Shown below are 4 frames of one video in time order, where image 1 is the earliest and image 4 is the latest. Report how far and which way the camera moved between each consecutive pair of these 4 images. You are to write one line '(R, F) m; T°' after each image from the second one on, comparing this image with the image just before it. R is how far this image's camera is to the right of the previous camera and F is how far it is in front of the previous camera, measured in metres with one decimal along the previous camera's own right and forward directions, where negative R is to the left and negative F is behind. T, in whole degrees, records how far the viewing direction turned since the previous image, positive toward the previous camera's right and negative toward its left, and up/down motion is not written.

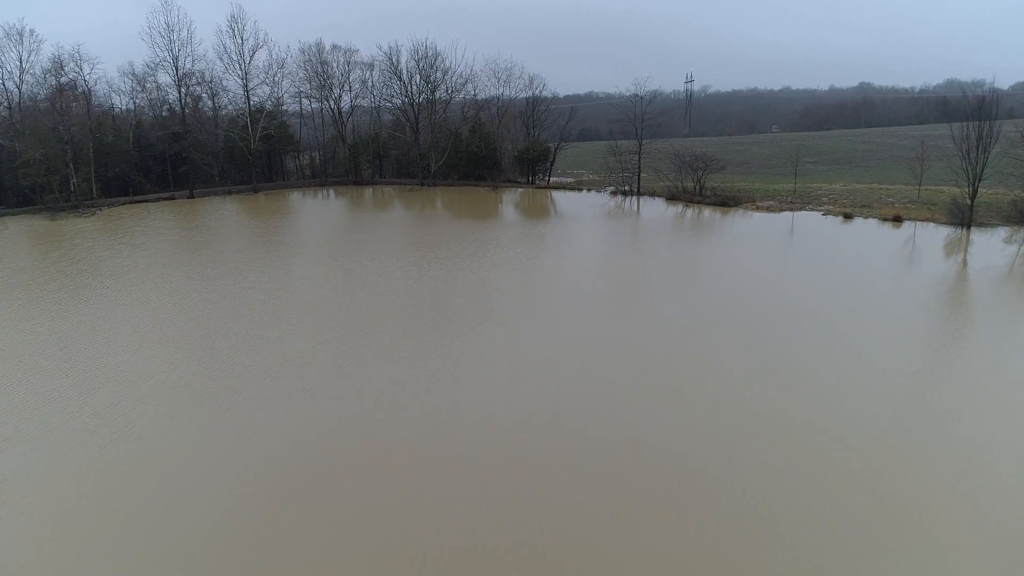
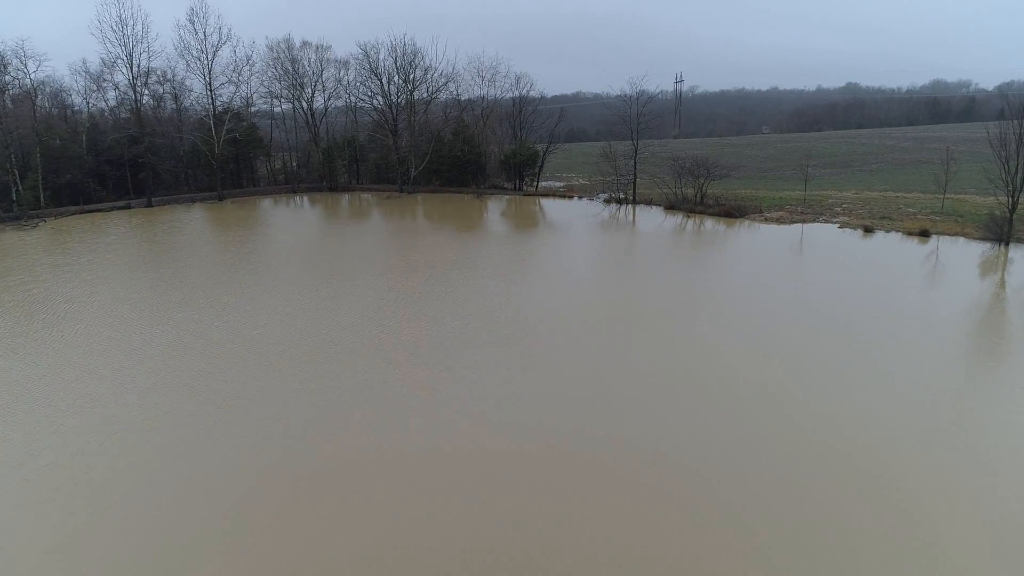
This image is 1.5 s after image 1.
(+0.1, +1.1) m; +1°
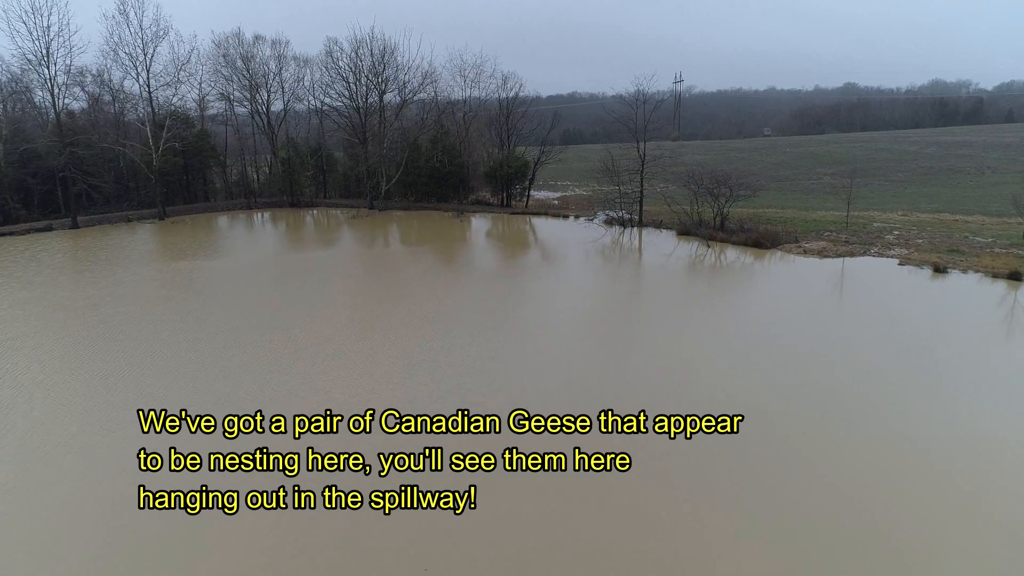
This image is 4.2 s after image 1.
(+0.3, +2.1) m; 0°
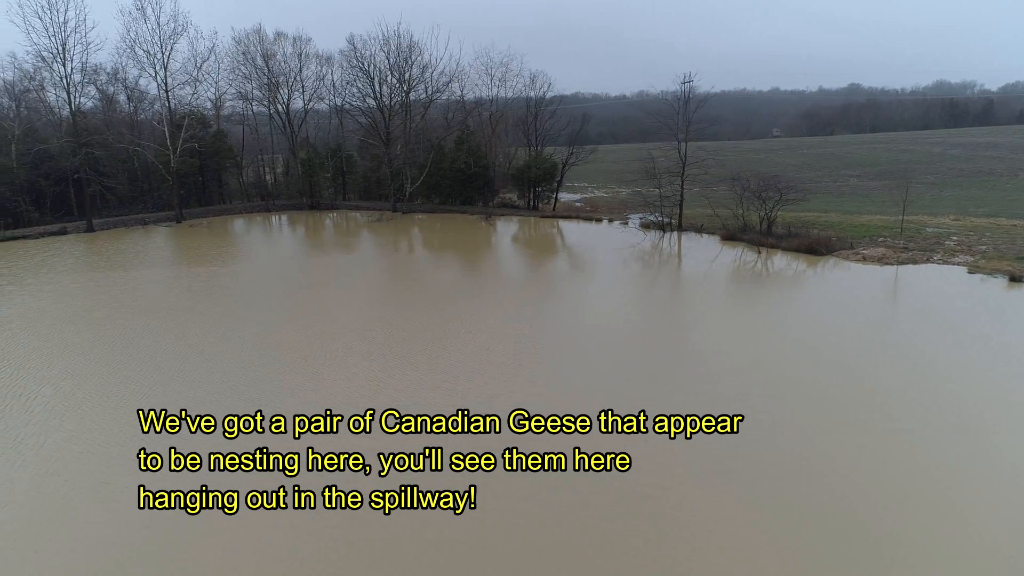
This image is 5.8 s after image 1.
(-0.7, +0.4) m; 0°
